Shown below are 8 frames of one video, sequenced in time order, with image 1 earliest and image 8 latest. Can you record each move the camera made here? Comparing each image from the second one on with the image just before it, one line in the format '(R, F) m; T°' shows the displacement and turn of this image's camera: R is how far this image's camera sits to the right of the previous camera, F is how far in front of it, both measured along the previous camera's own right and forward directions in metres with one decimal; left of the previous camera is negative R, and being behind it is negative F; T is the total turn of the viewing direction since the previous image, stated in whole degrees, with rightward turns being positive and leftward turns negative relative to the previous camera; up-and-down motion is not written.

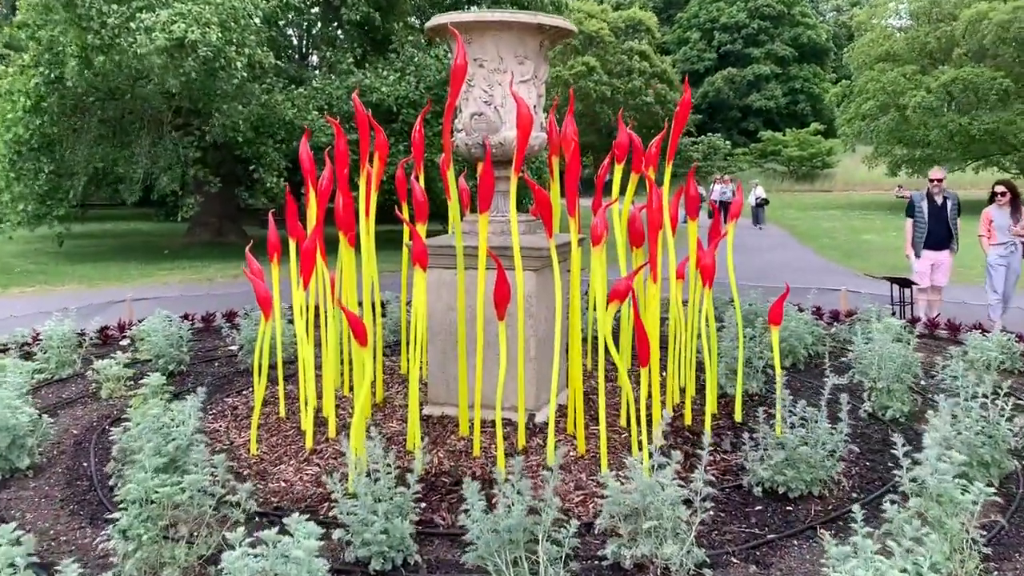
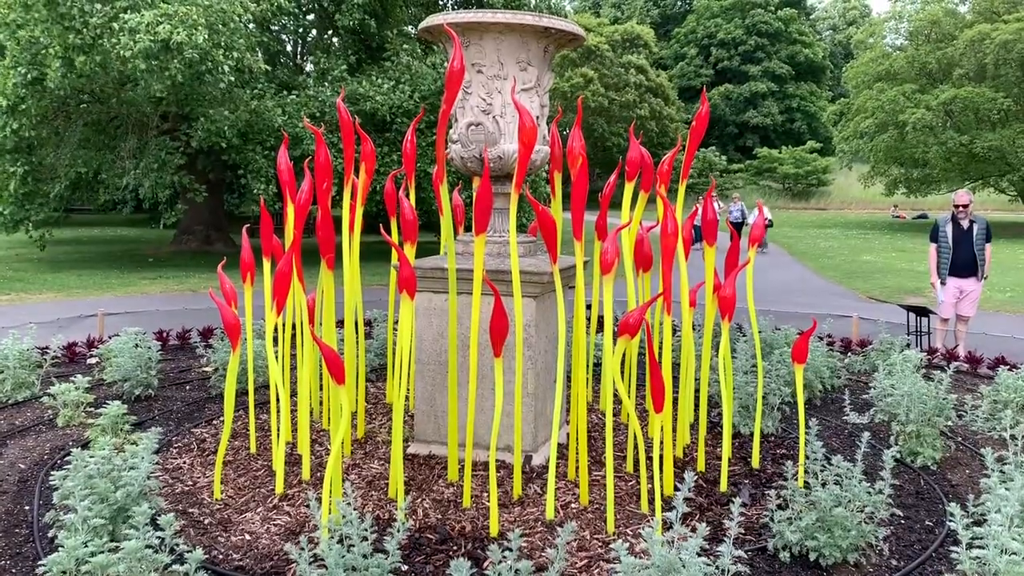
(0.0, +0.4) m; +1°
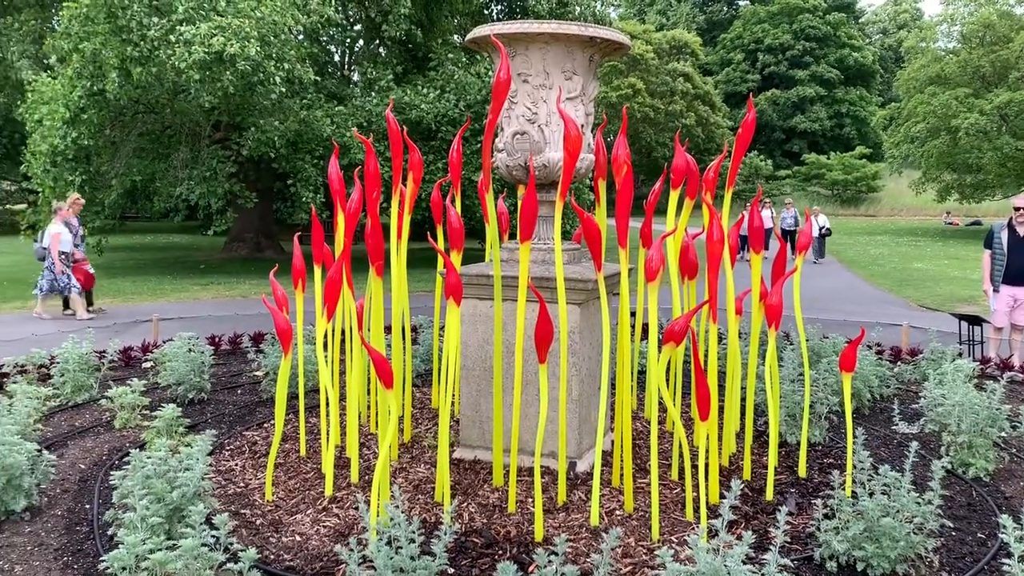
(0.0, 0.0) m; -3°
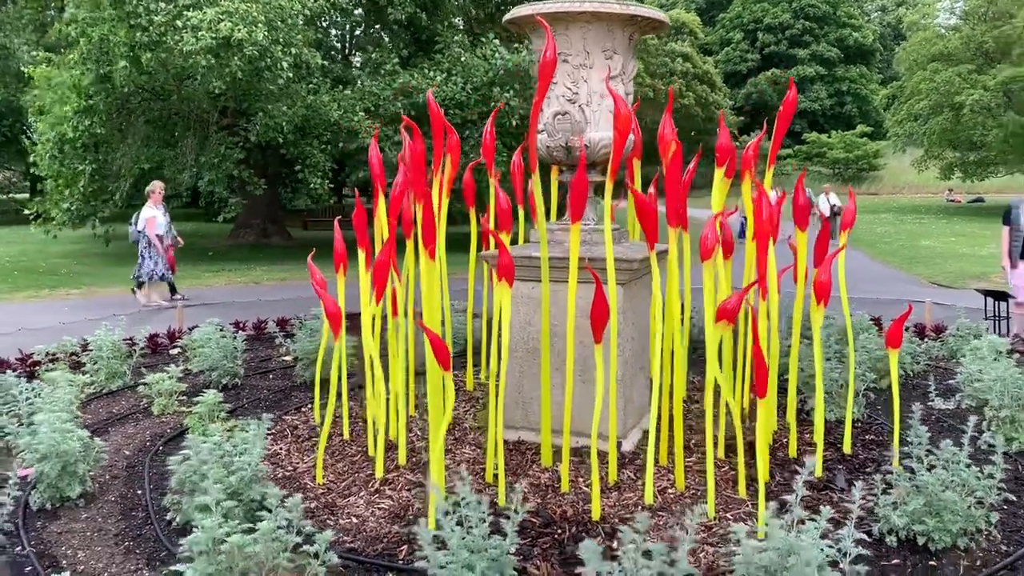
(-0.2, 0.0) m; 0°
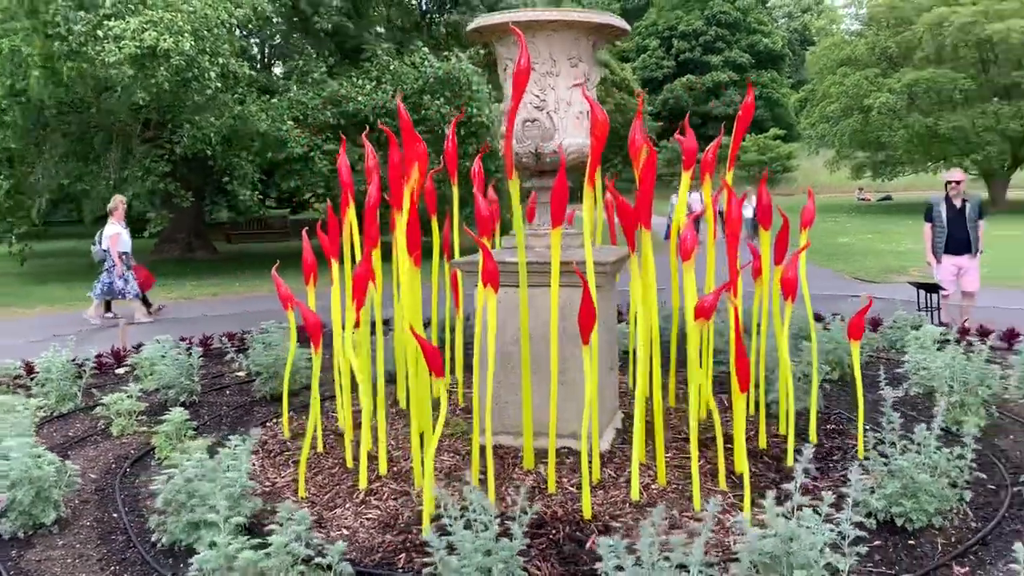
(-0.2, 0.0) m; +5°
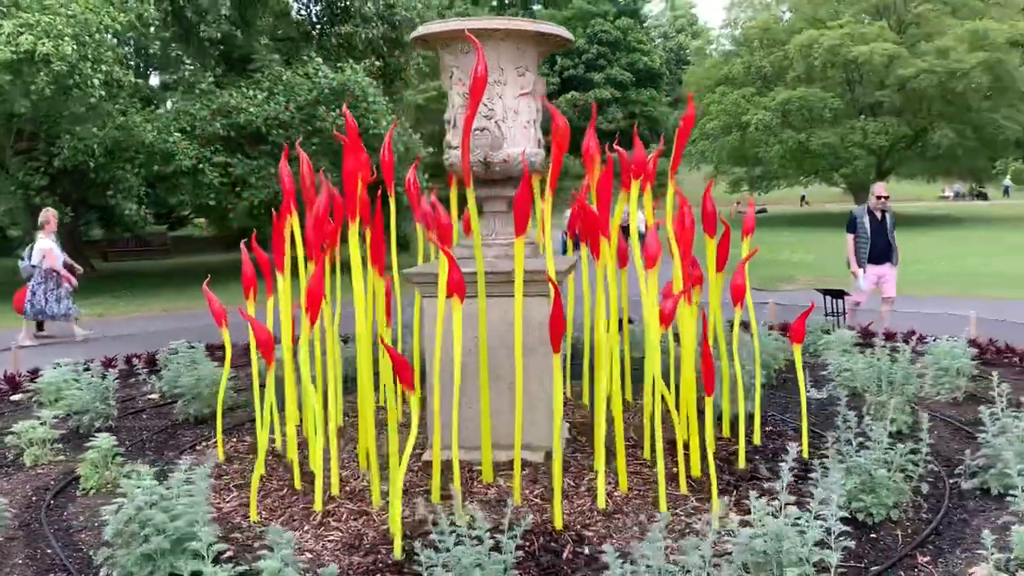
(-0.3, +0.1) m; +7°
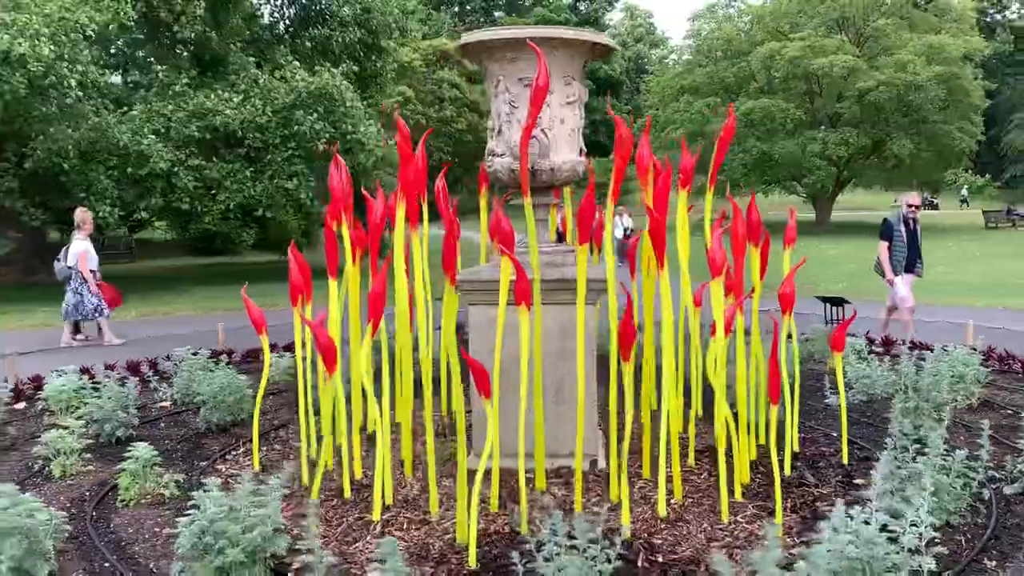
(-0.4, 0.0) m; +3°
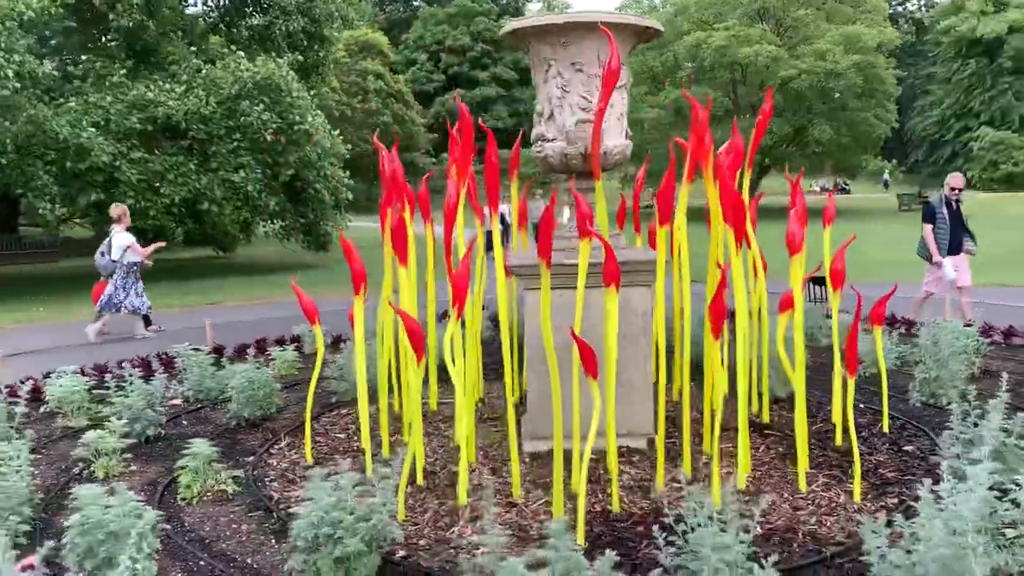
(-0.6, 0.0) m; +5°
